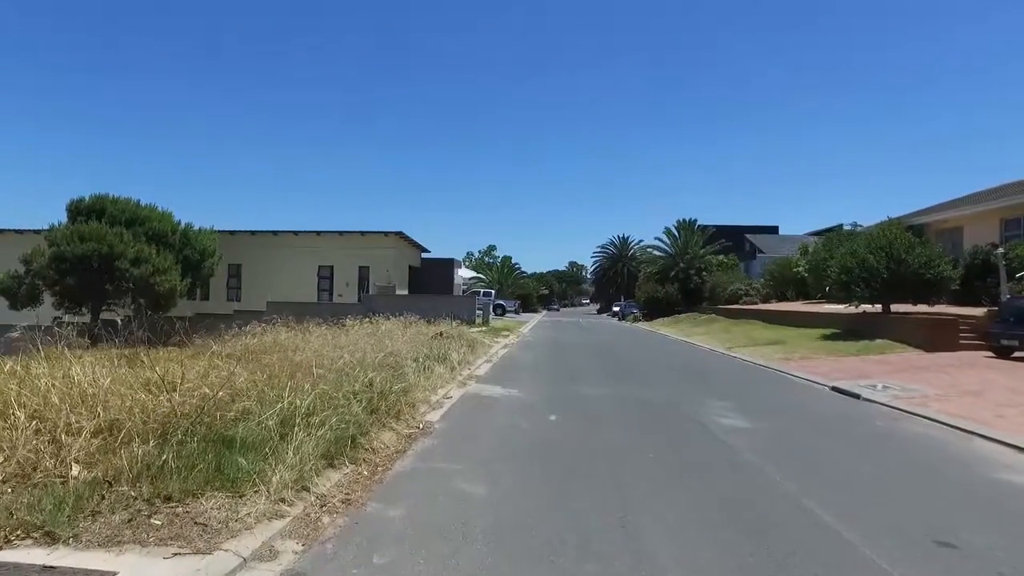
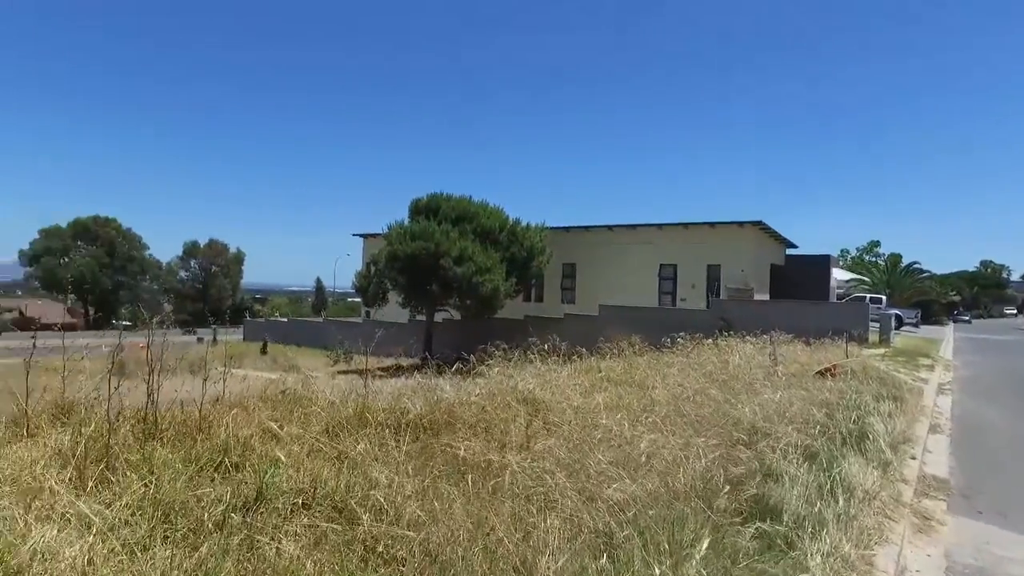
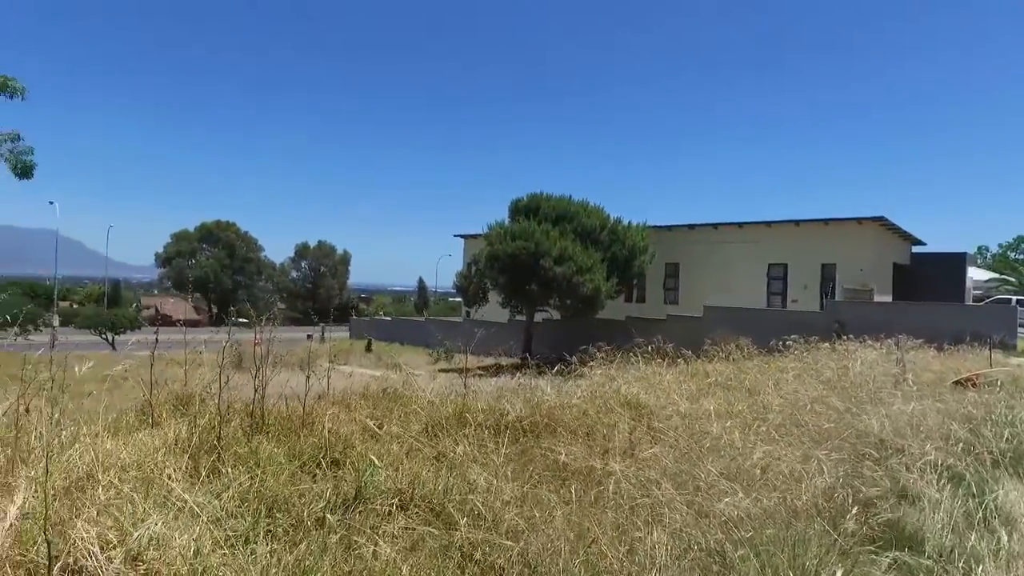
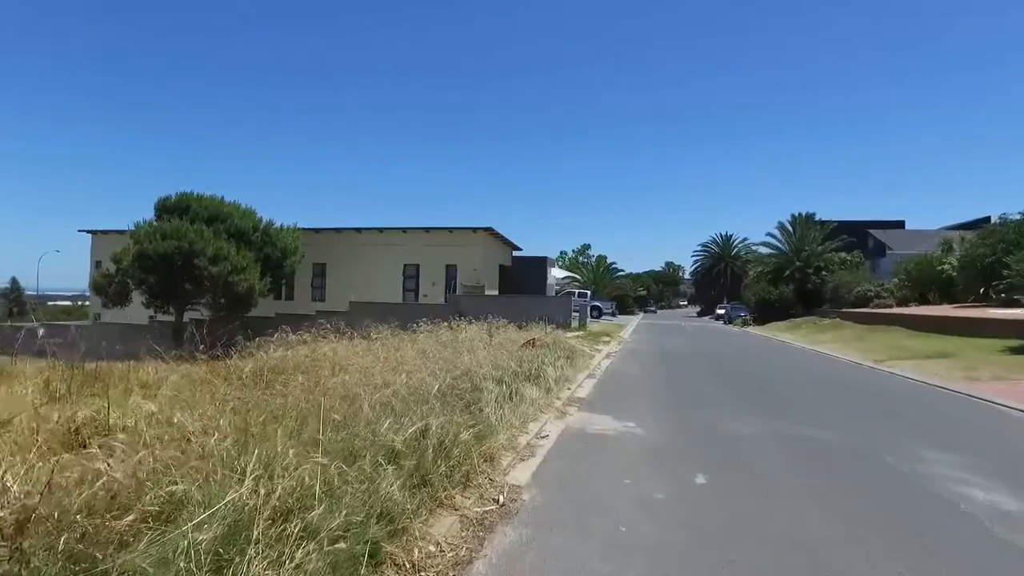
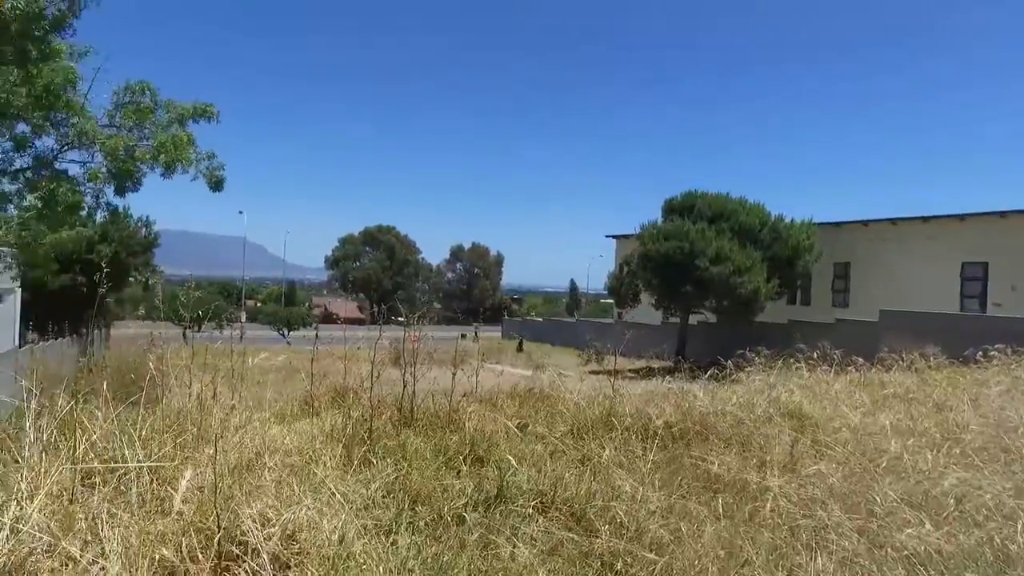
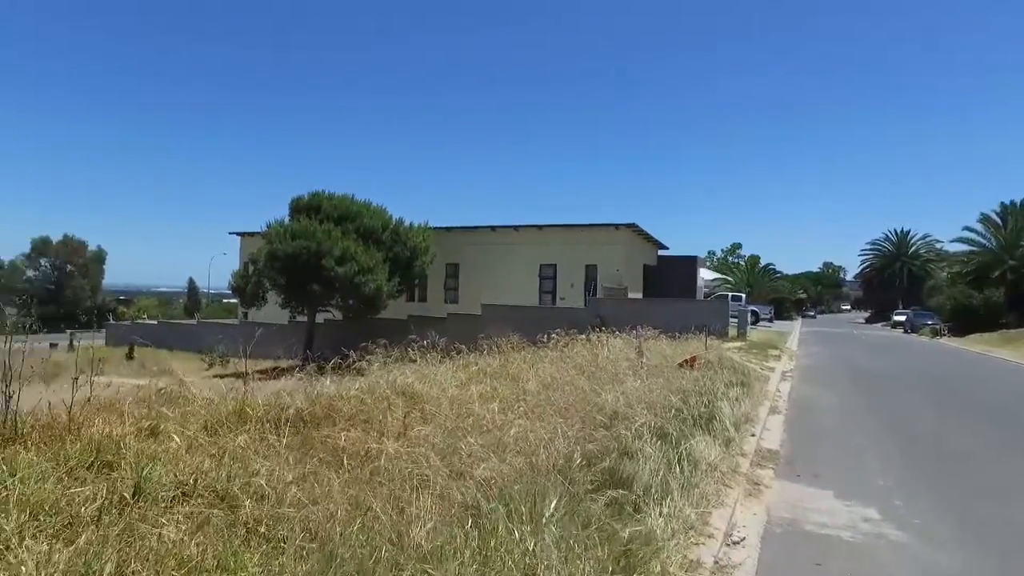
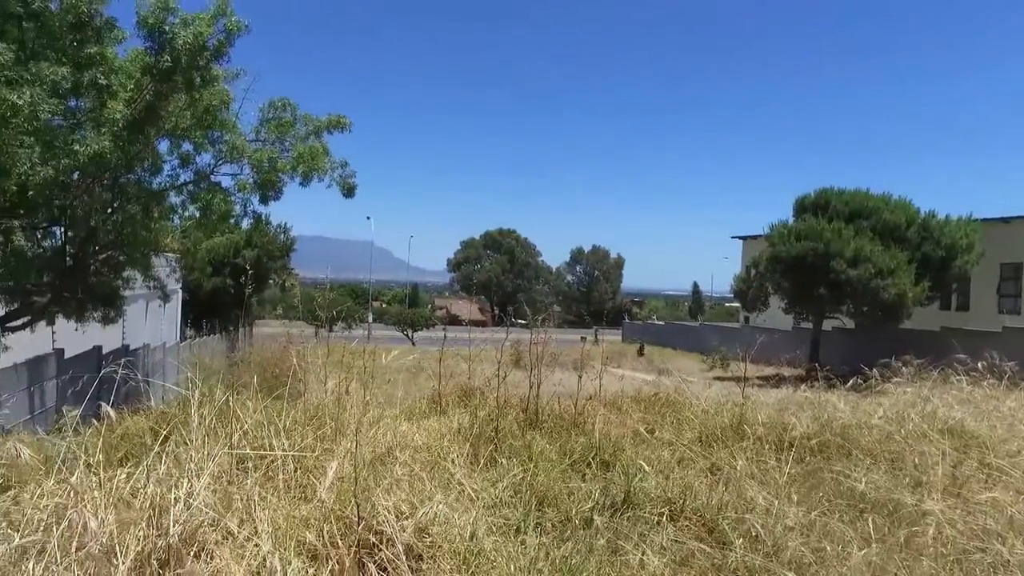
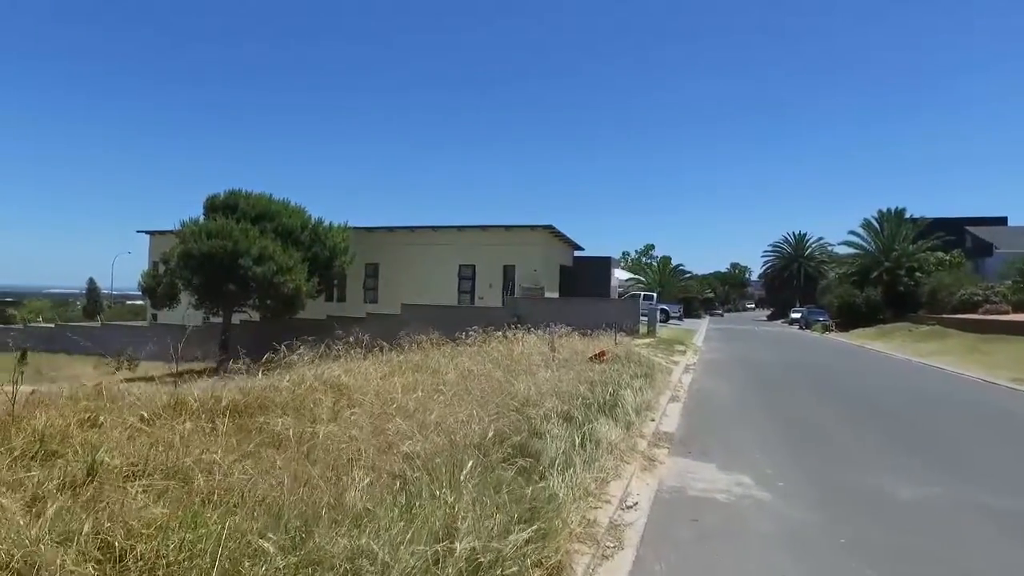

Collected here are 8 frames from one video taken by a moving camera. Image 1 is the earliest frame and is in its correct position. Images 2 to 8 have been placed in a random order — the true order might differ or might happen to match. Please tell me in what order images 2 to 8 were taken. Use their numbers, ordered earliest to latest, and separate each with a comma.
4, 8, 6, 2, 3, 5, 7
